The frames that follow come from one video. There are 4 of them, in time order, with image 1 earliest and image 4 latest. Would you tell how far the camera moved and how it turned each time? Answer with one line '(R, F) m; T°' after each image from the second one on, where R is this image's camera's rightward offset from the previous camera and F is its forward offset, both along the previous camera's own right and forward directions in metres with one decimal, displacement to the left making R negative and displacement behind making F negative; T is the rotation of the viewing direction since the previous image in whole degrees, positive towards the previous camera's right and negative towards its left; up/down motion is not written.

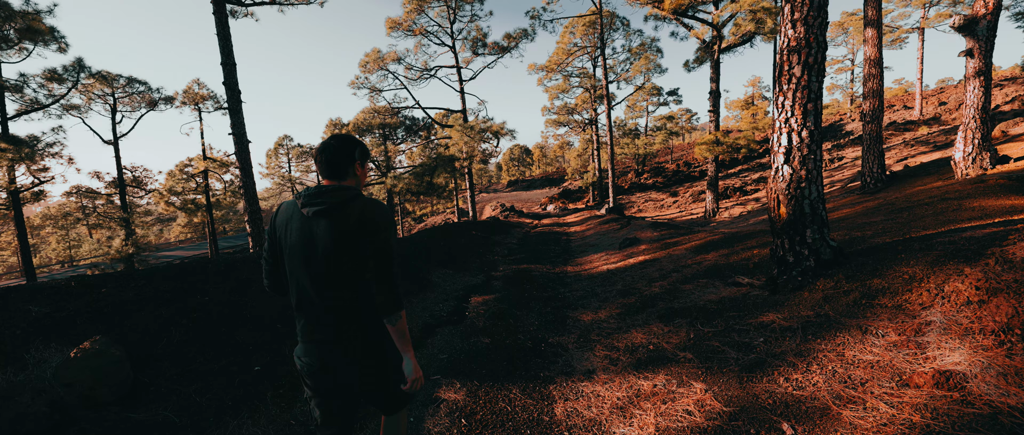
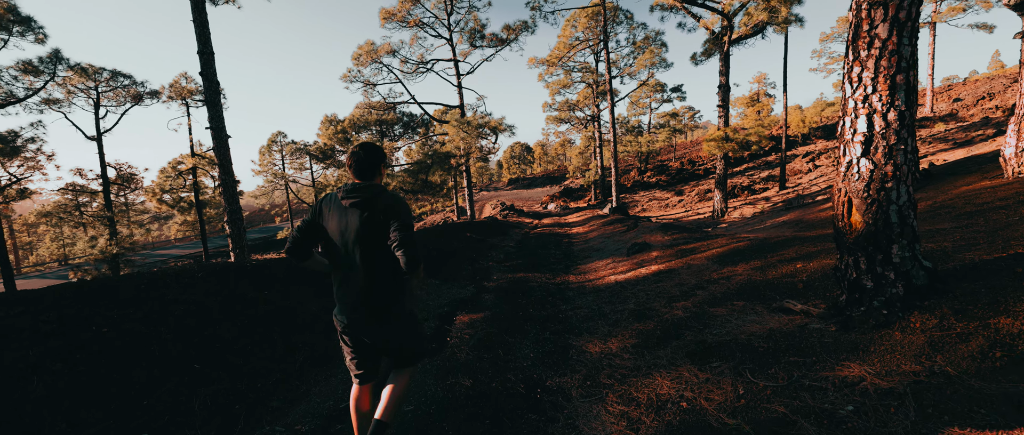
(+0.1, +1.0) m; 0°
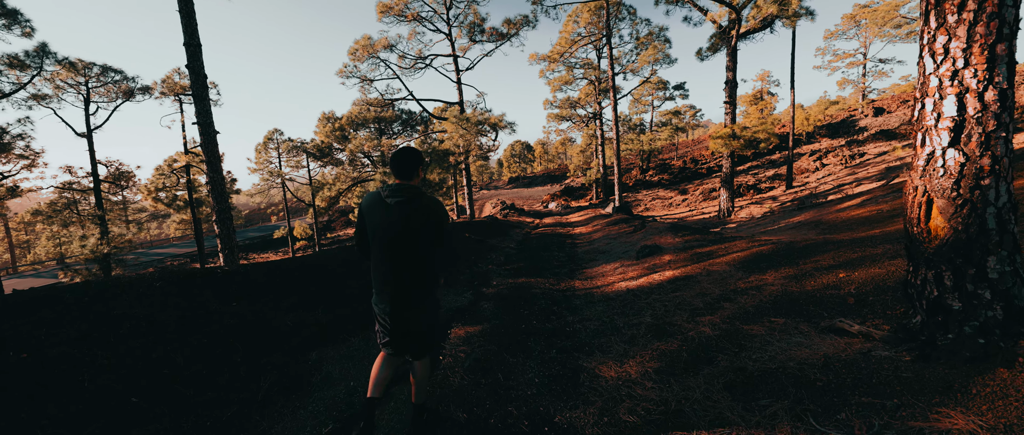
(0.0, +0.6) m; 0°
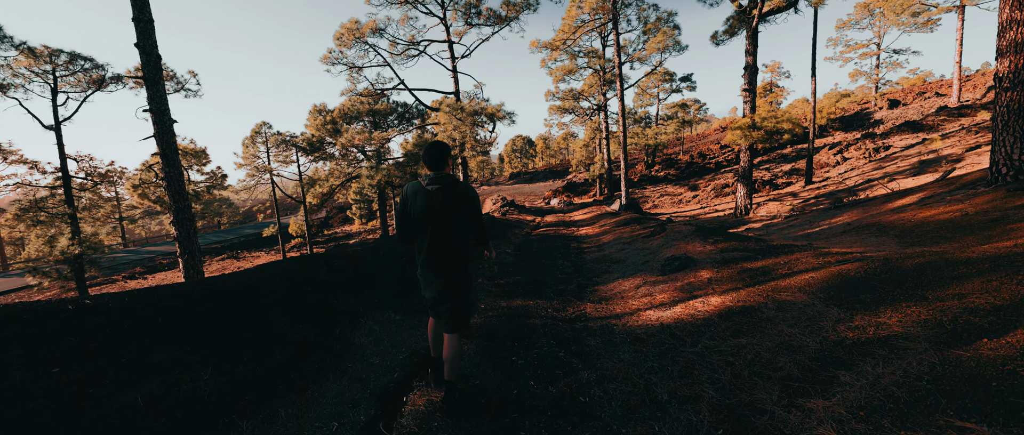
(+0.1, +1.6) m; 0°
